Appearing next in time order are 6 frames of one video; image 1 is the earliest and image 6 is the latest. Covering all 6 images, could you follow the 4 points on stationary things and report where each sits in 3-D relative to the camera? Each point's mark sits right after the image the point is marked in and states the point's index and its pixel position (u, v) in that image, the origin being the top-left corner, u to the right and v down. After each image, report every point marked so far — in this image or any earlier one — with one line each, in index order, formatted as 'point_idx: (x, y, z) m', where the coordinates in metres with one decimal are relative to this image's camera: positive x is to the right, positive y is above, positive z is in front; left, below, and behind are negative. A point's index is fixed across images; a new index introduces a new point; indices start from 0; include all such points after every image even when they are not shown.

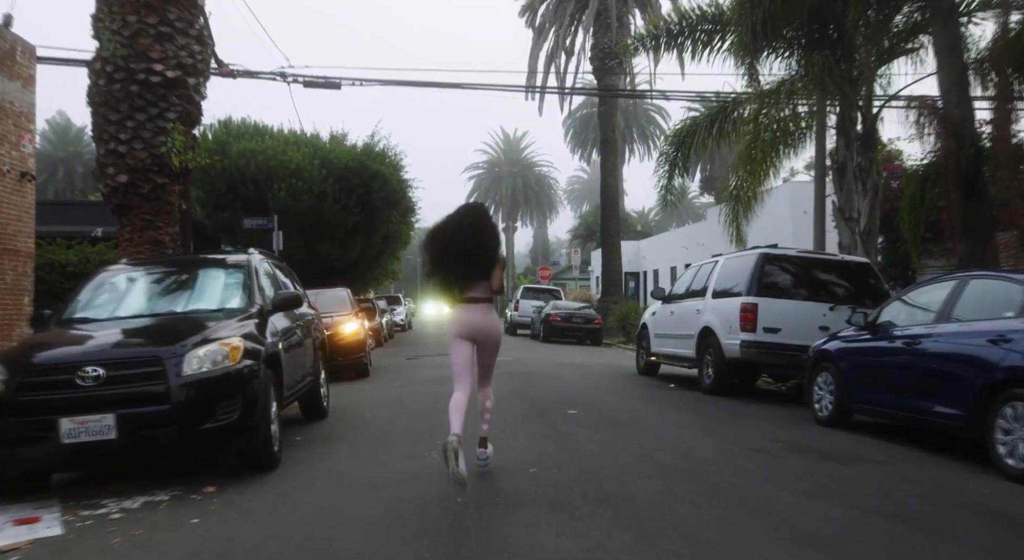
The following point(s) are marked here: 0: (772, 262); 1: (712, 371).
0: (+3.6, +0.2, +10.5) m
1: (+3.0, -1.3, +11.3) m
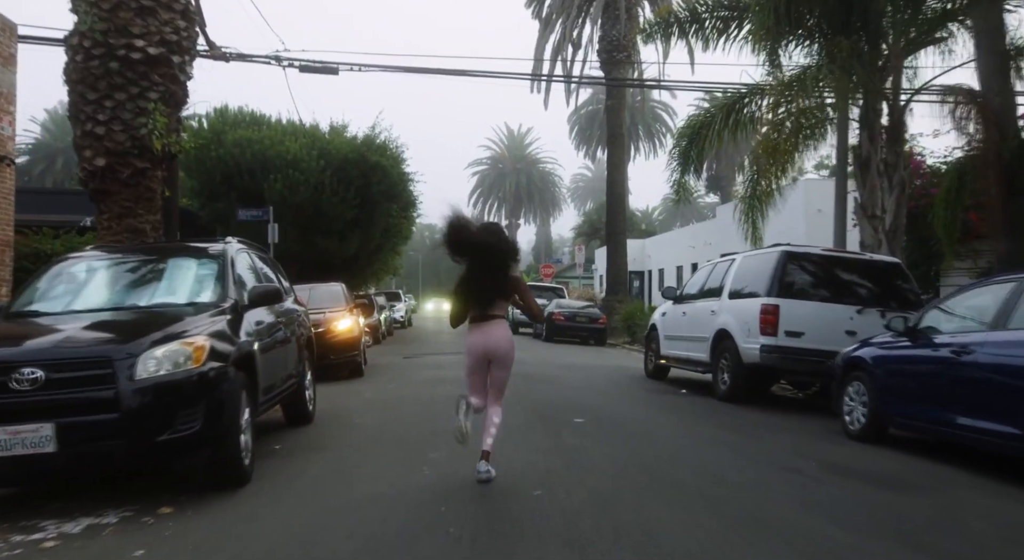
0: (+3.6, +0.2, +9.8) m
1: (+3.0, -1.3, +10.5) m
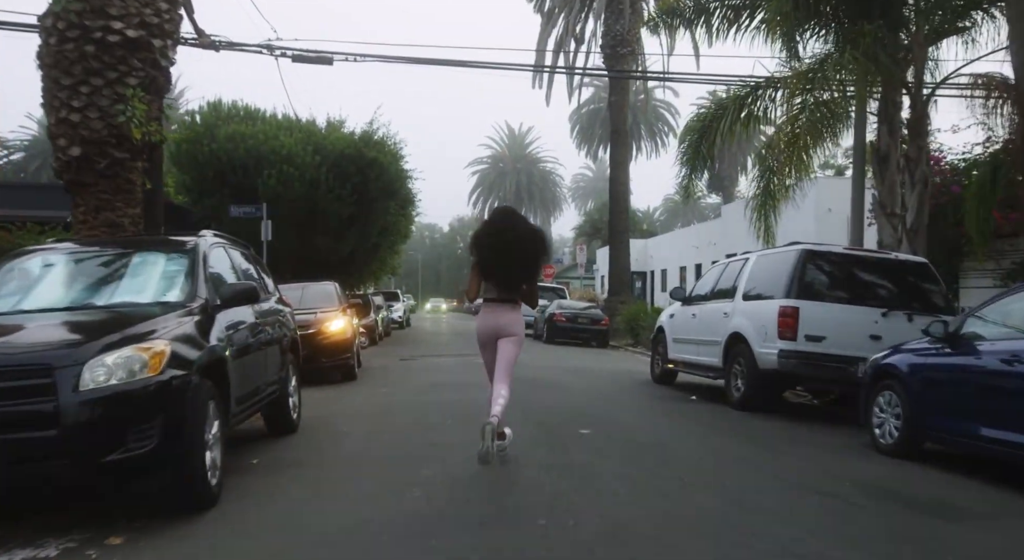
0: (+3.6, +0.2, +9.1) m
1: (+3.0, -1.3, +9.9) m
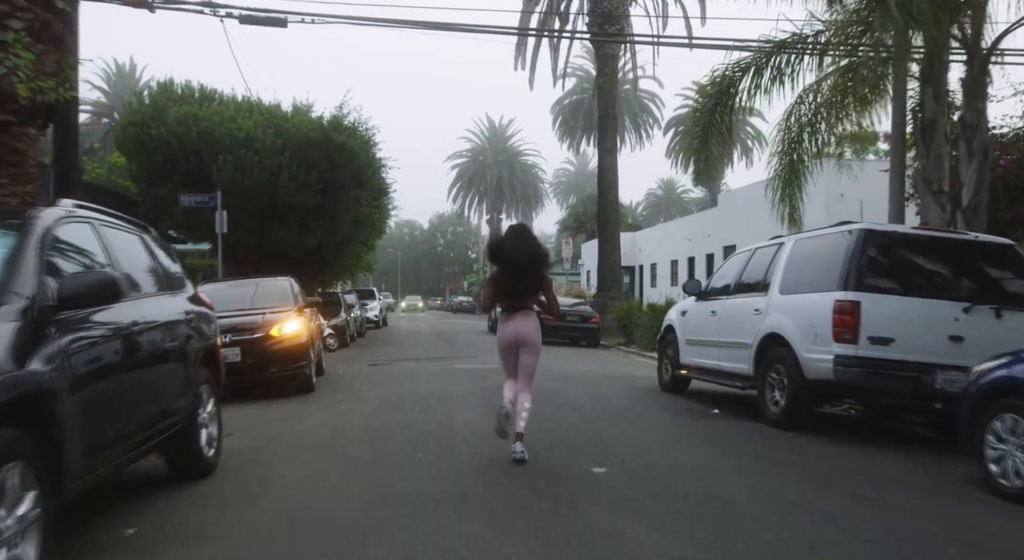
0: (+3.5, +0.4, +7.3) m
1: (+2.9, -1.2, +8.0) m
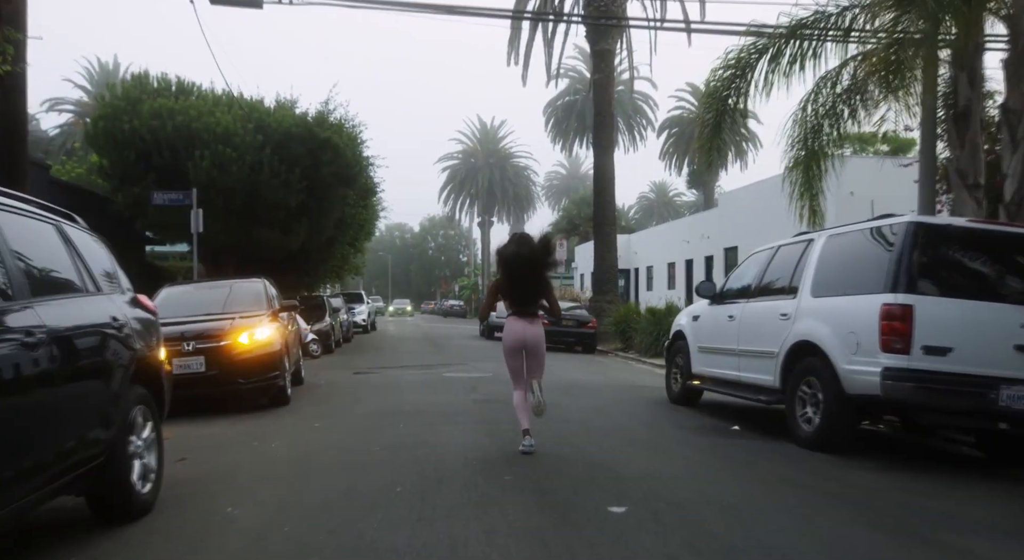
0: (+3.5, +0.4, +6.3) m
1: (+2.8, -1.2, +7.1) m
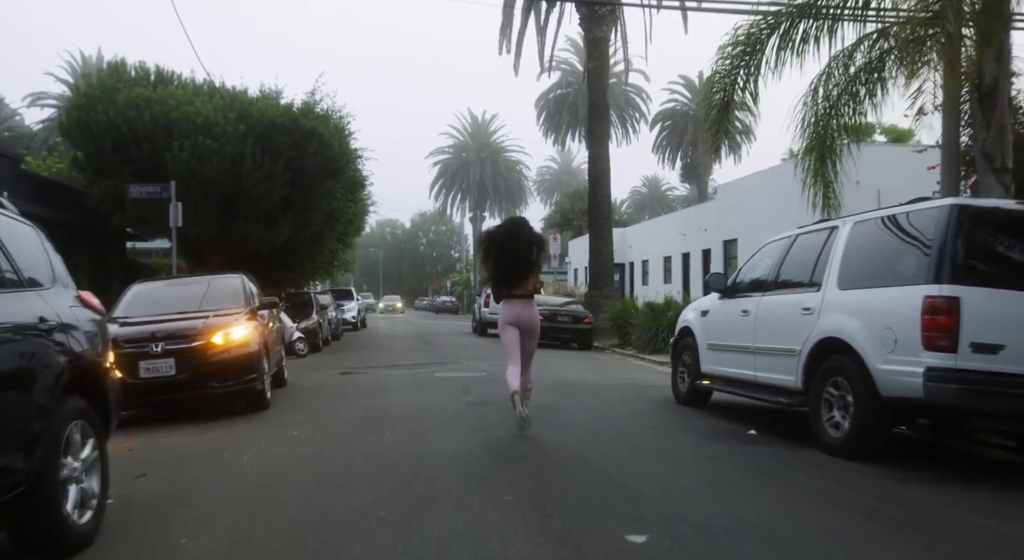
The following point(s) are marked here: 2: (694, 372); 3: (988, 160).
0: (+3.5, +0.4, +5.7) m
1: (+2.8, -1.1, +6.4) m
2: (+2.2, -1.1, +9.3) m
3: (+5.6, +1.4, +9.0) m
